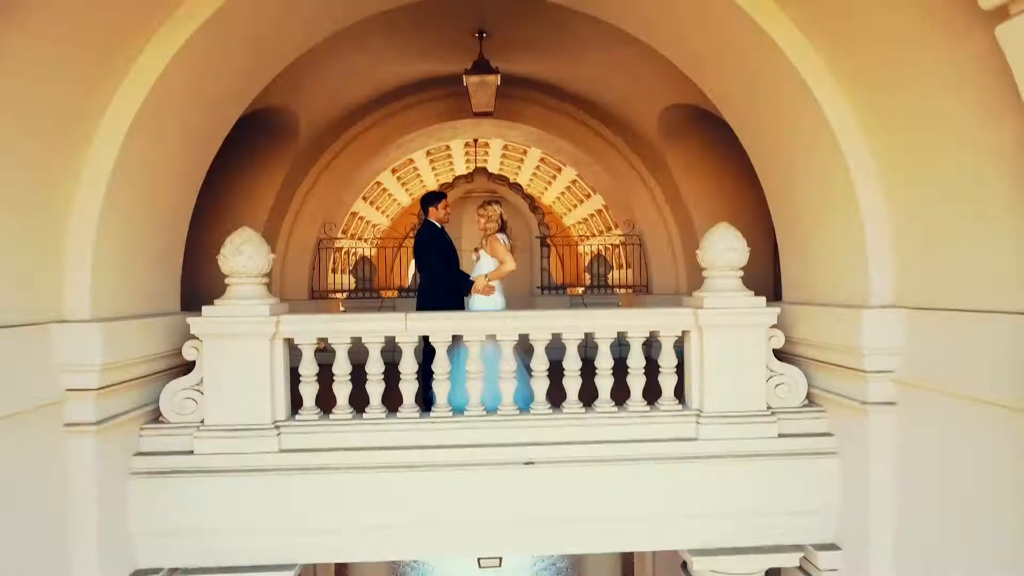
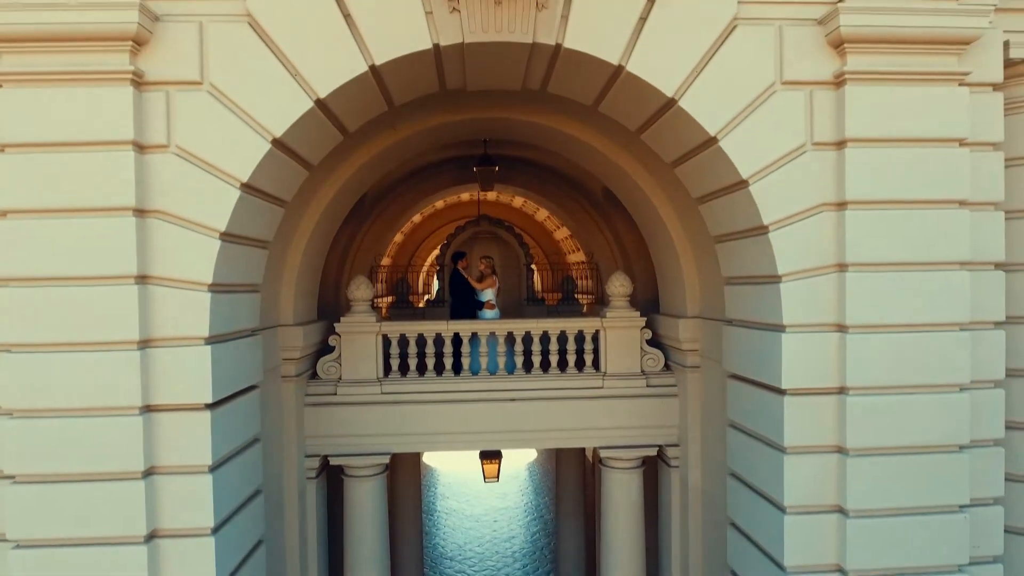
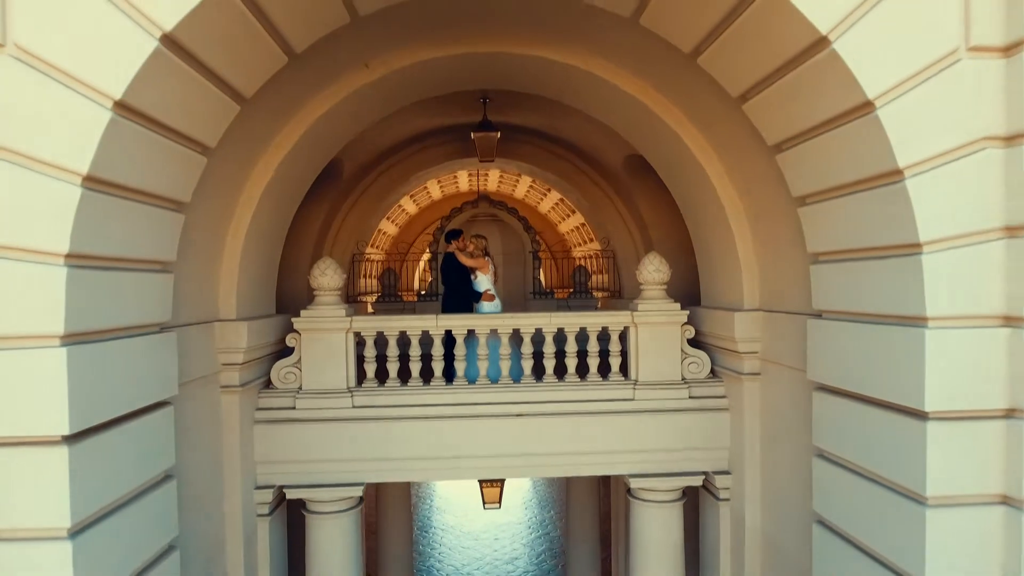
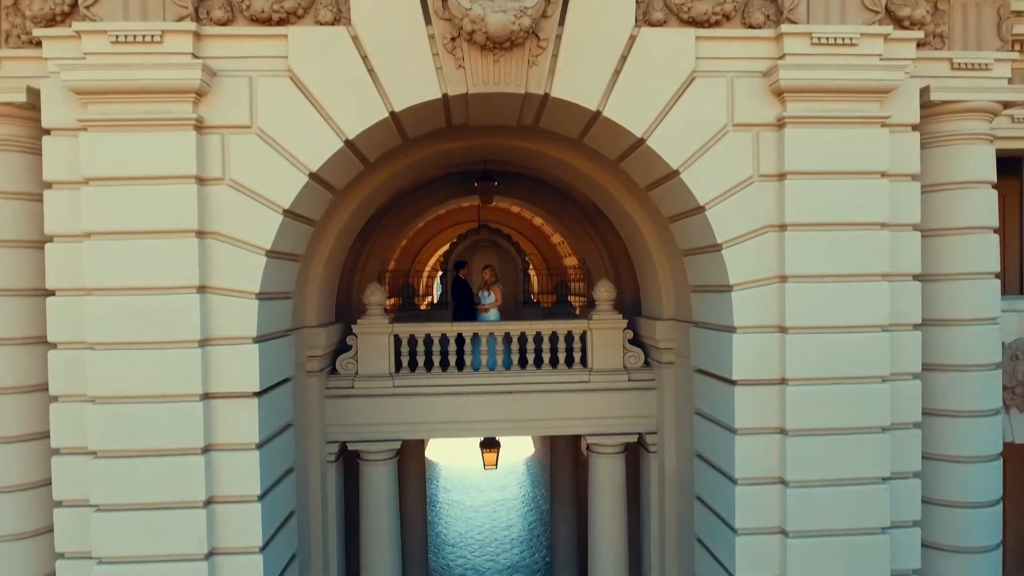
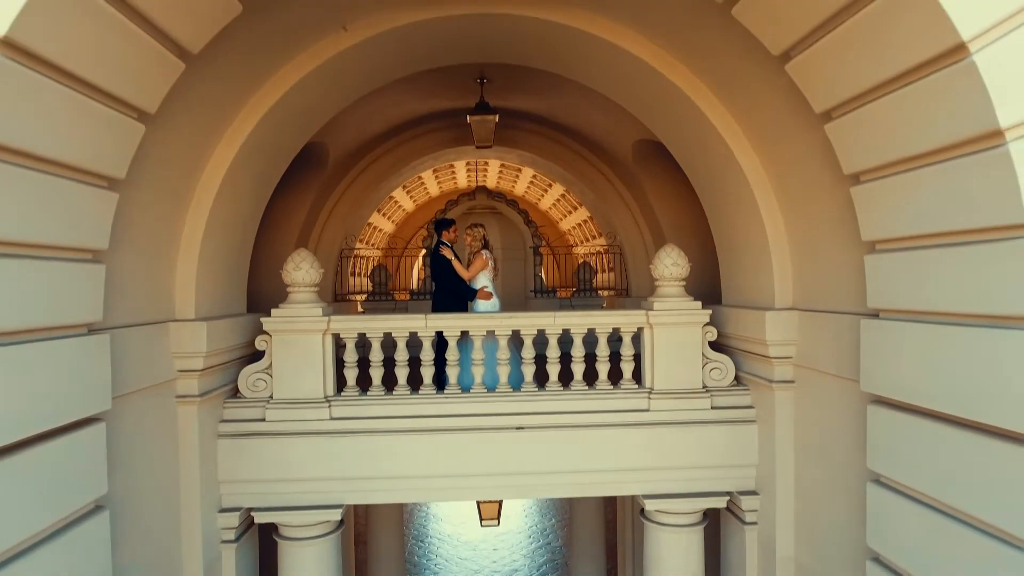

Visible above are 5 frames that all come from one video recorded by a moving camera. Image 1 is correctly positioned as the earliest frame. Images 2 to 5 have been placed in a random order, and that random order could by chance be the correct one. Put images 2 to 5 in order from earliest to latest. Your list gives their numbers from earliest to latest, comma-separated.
5, 3, 2, 4
